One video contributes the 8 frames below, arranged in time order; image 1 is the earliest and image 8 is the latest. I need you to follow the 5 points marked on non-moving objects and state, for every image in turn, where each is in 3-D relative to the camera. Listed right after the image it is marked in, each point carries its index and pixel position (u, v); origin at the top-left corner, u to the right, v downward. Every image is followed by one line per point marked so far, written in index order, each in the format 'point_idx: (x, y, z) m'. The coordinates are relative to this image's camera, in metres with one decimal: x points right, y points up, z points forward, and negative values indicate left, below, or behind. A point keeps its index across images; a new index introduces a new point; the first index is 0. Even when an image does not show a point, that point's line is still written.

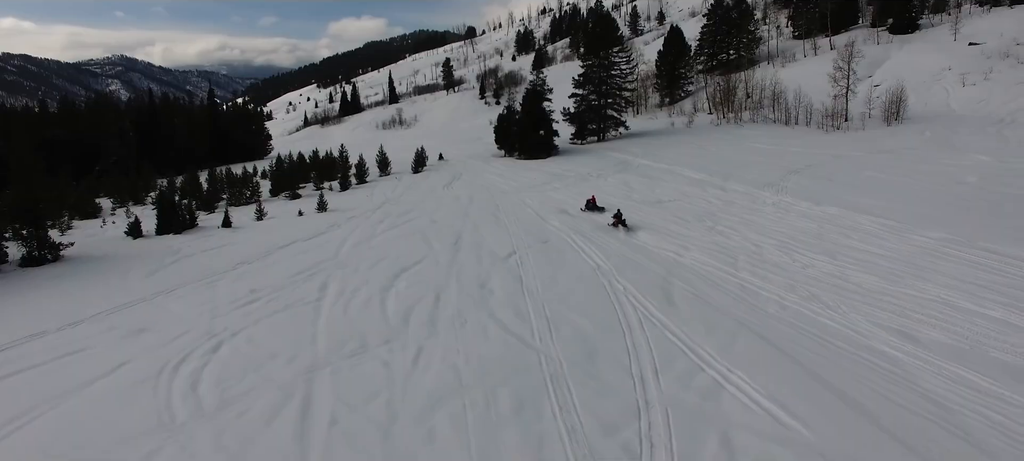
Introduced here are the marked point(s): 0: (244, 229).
0: (-5.5, 0.0, +14.8) m
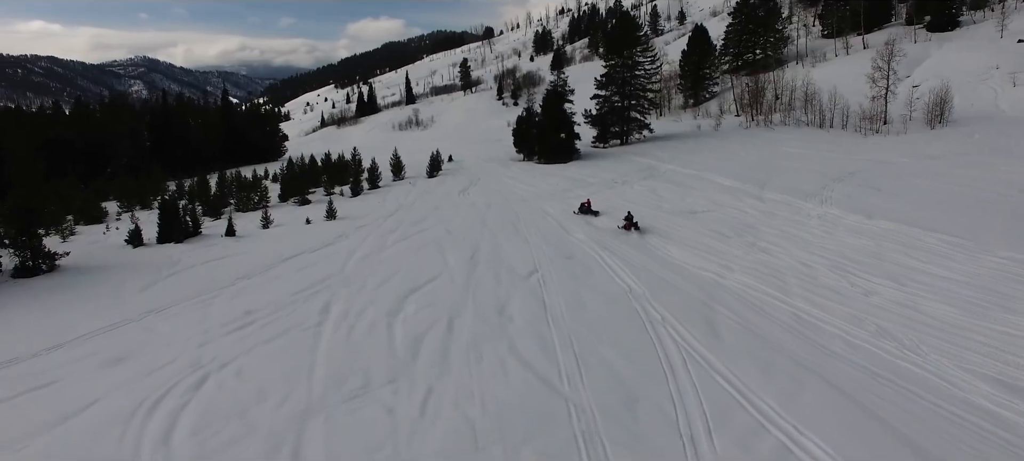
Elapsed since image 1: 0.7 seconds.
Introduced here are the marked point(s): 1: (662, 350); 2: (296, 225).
0: (-5.1, -0.1, +14.0) m
1: (+1.3, -1.0, +6.2) m
2: (-4.5, +0.1, +14.7) m
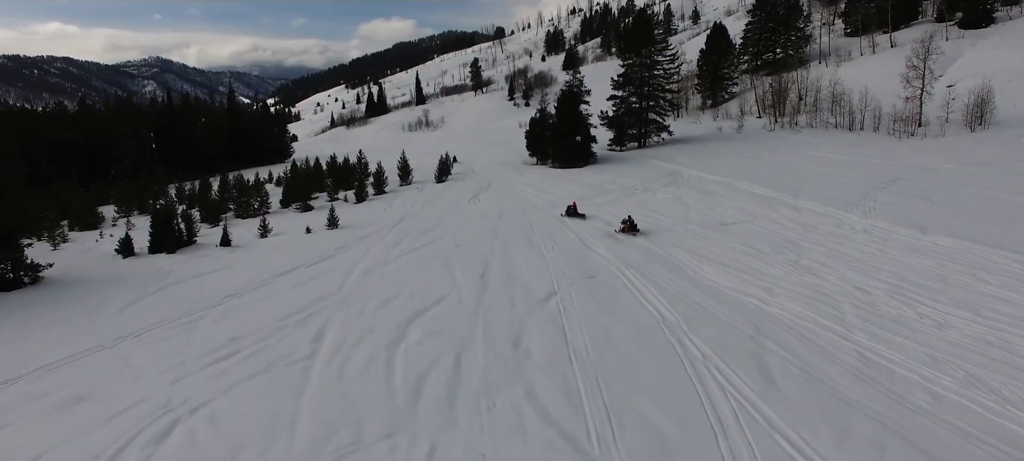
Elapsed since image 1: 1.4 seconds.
0: (-4.9, -0.3, +13.2) m
1: (+1.4, -1.2, +5.3) m
2: (-4.2, -0.1, +13.8) m
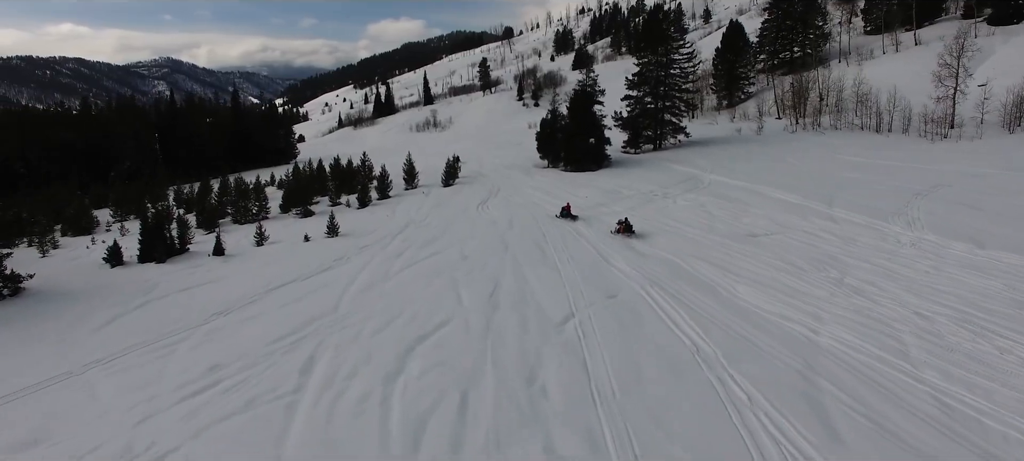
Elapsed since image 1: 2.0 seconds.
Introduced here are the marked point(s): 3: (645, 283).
0: (-4.7, -0.5, +12.4) m
1: (+1.5, -1.4, +4.4) m
2: (-4.0, -0.2, +13.1) m
3: (+1.5, -0.6, +8.2) m
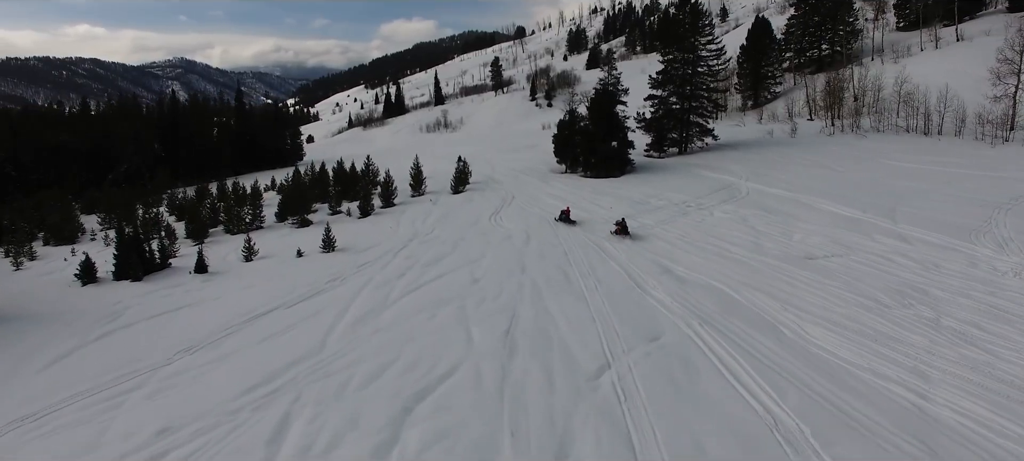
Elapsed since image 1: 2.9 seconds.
0: (-4.5, -0.7, +11.1) m
1: (+1.7, -1.6, +3.0) m
2: (-3.7, -0.5, +11.8) m
3: (+1.7, -0.8, +6.8) m
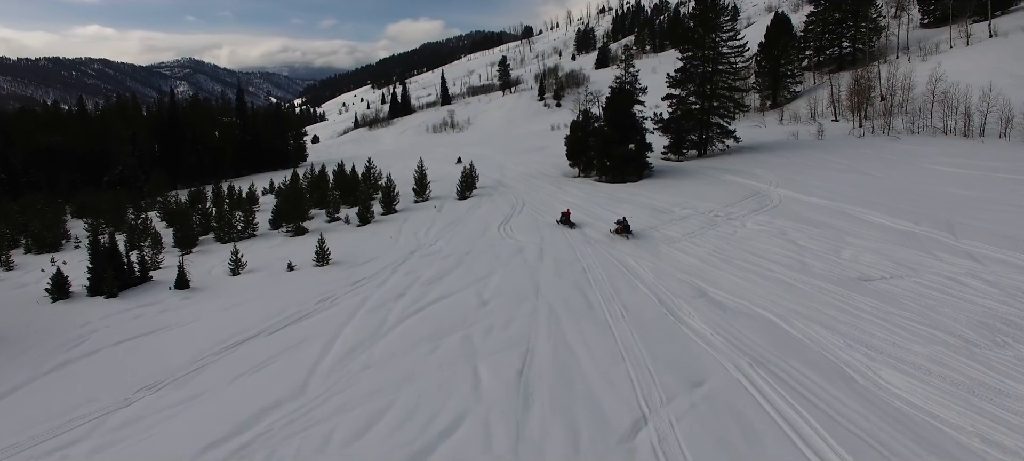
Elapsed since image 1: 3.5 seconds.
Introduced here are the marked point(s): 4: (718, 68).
0: (-4.3, -0.9, +10.1) m
1: (+1.7, -1.8, +2.0) m
2: (-3.6, -0.6, +10.8) m
3: (+1.8, -1.0, +5.7) m
4: (+5.2, +4.2, +18.3) m
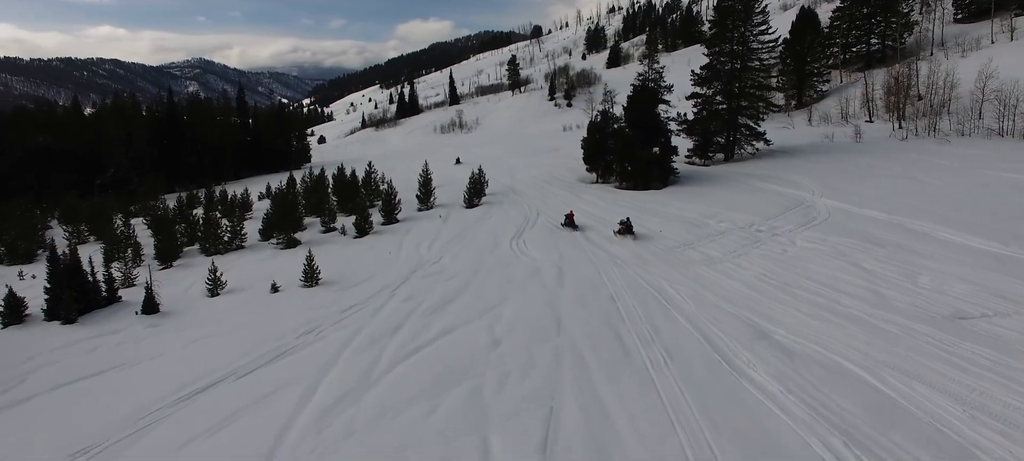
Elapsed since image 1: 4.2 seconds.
0: (-4.1, -1.1, +8.8) m
1: (+1.8, -2.0, +0.6) m
2: (-3.4, -0.8, +9.5) m
3: (+2.0, -1.2, +4.4) m
4: (+5.5, +4.0, +16.9) m
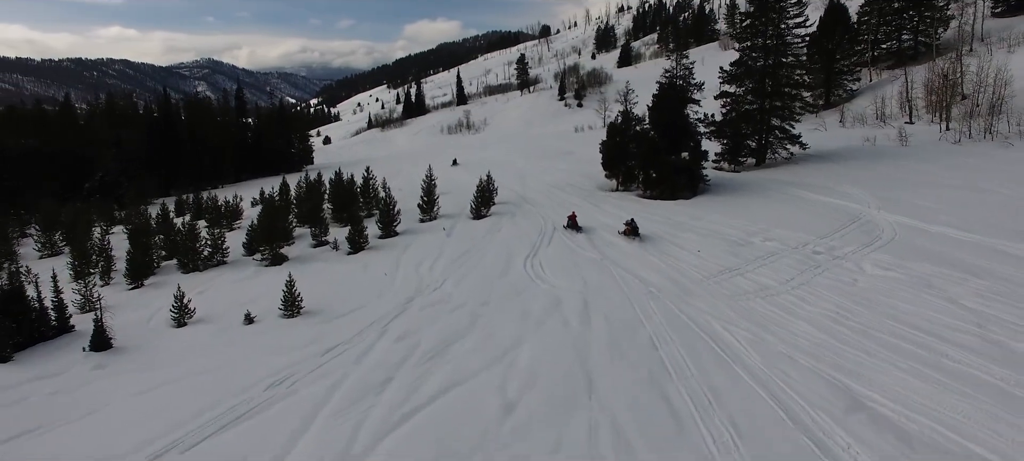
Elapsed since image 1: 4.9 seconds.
0: (-4.0, -1.3, +7.5) m
1: (+1.9, -2.3, -0.8) m
2: (-3.2, -1.1, +8.1) m
3: (+2.1, -1.5, +3.0) m
4: (+5.8, +3.7, +15.5) m
